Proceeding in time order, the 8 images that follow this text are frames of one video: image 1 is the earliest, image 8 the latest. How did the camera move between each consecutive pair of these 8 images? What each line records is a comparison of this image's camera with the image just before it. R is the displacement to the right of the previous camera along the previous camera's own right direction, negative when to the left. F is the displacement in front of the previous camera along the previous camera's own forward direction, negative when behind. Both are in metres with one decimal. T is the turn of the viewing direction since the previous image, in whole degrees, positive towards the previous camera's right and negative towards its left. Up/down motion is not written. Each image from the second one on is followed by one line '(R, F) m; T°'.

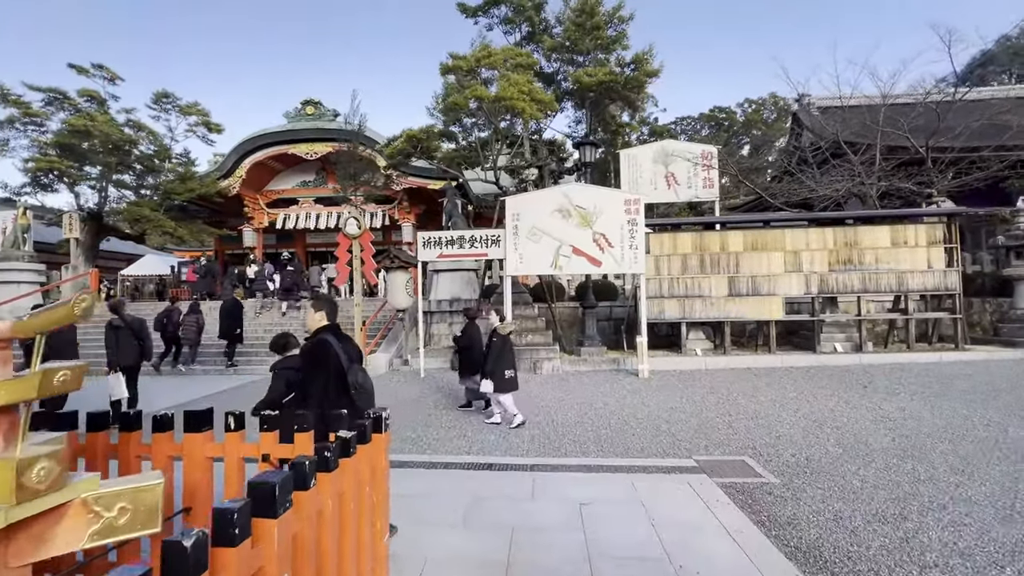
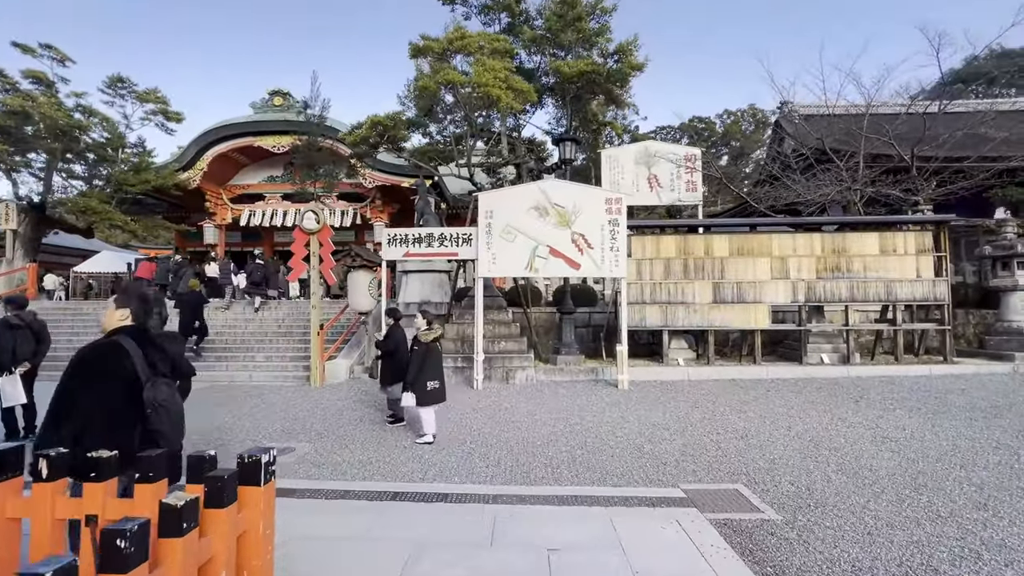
(+0.1, +0.6) m; +2°
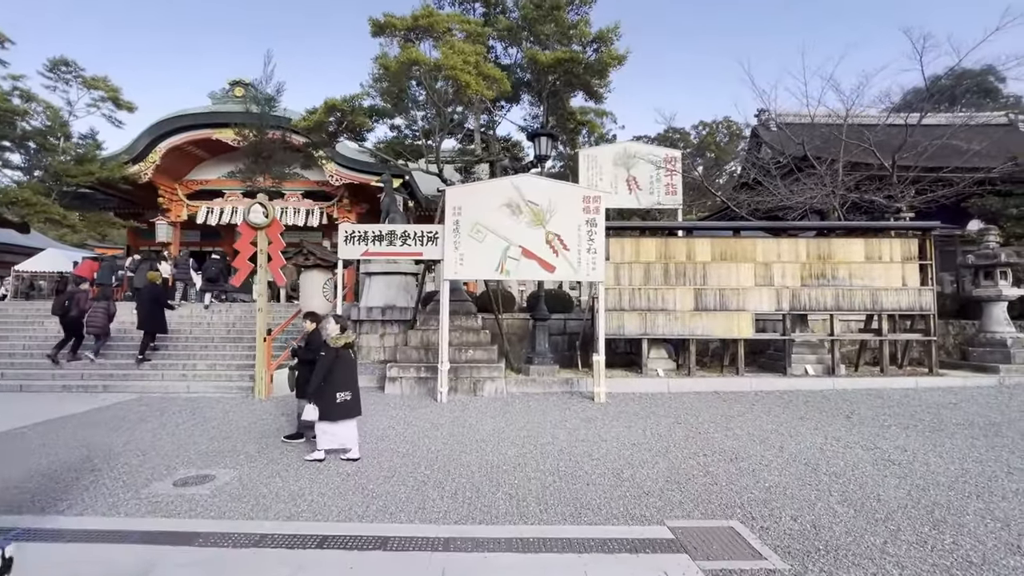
(+0.1, +0.6) m; +3°
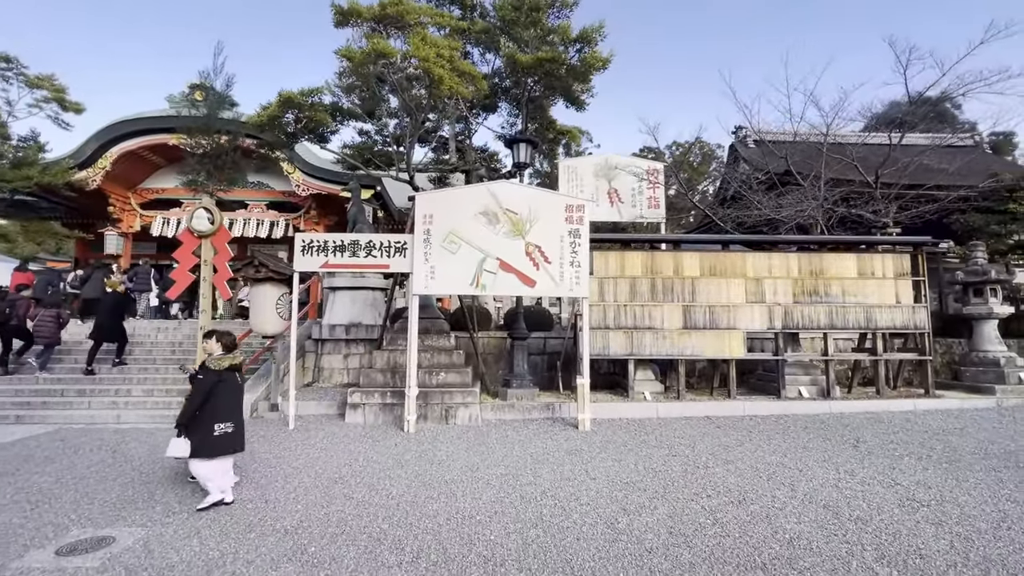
(0.0, +0.6) m; +3°
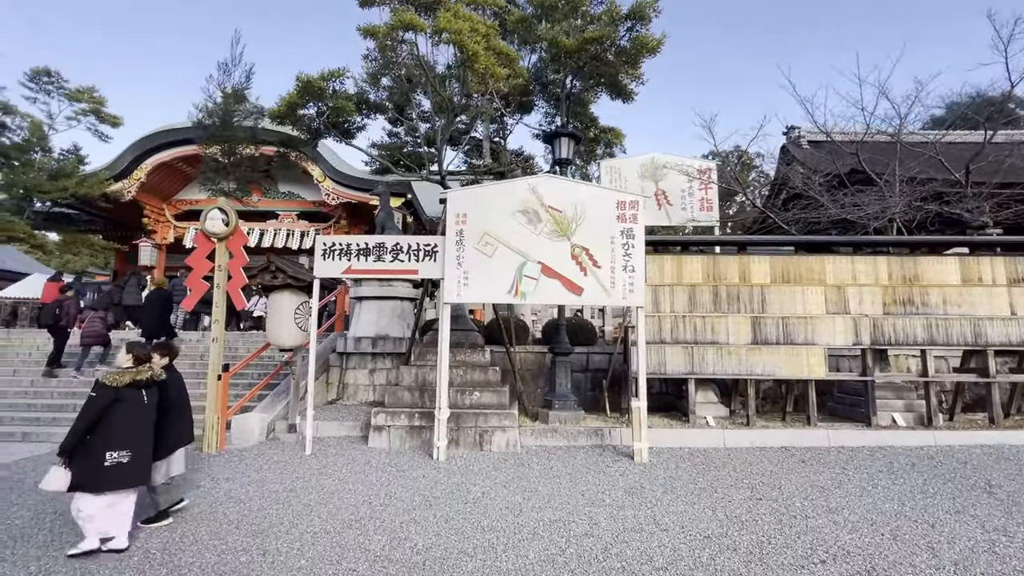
(-0.2, +0.8) m; -4°
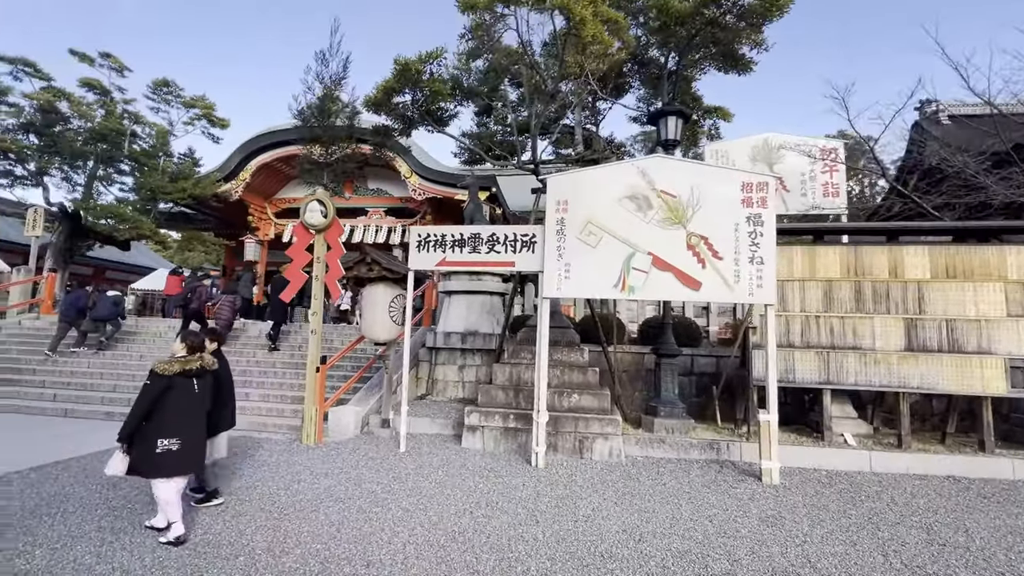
(-0.3, +0.4) m; -9°
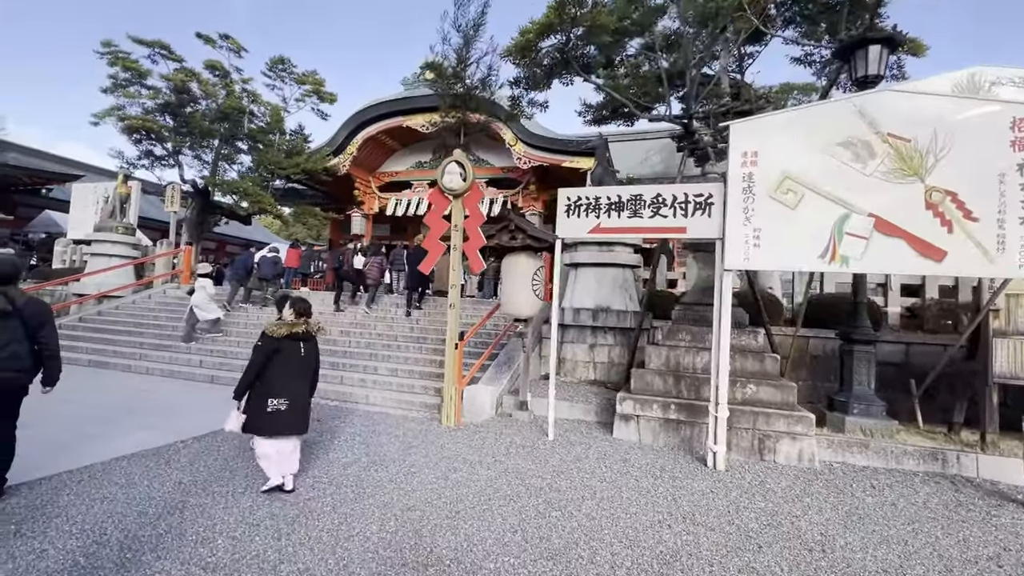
(-0.9, +0.6) m; -9°
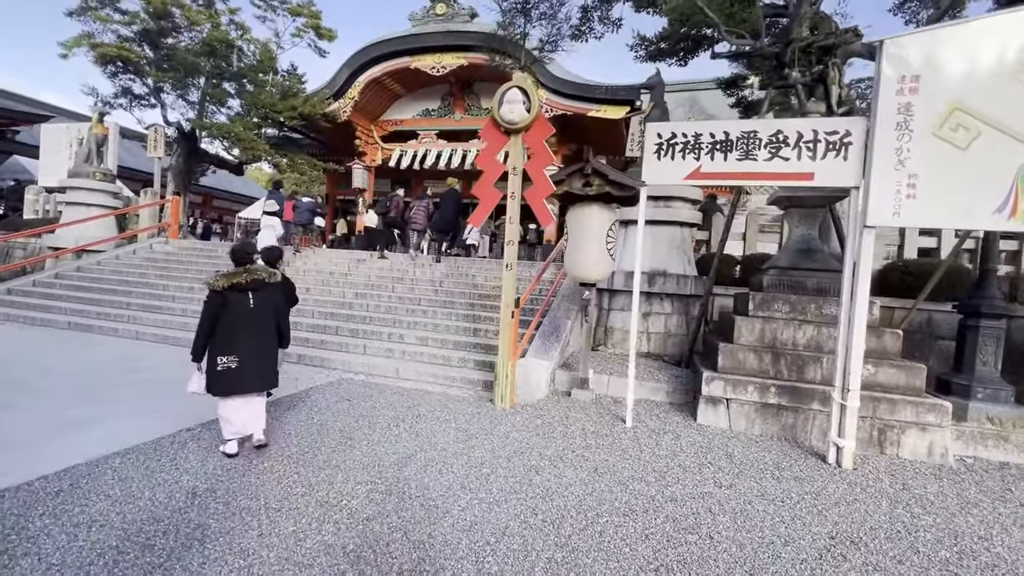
(-0.7, +0.9) m; +1°
